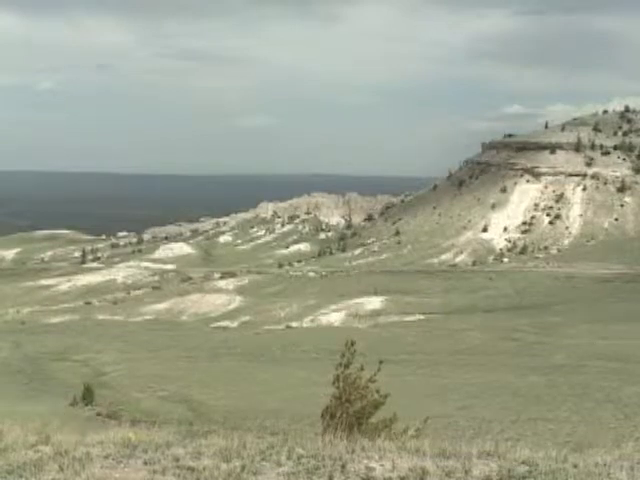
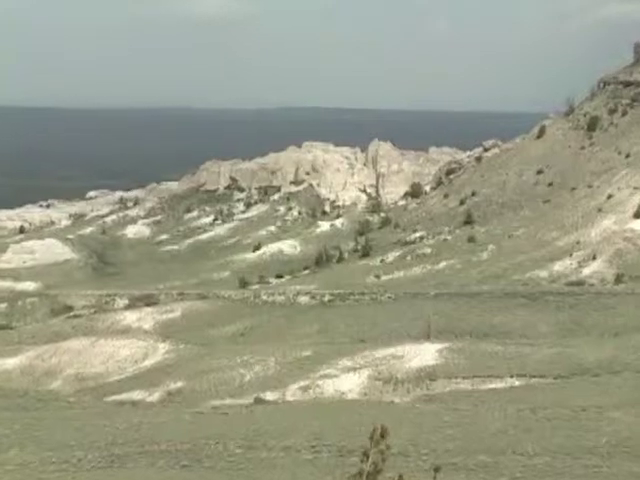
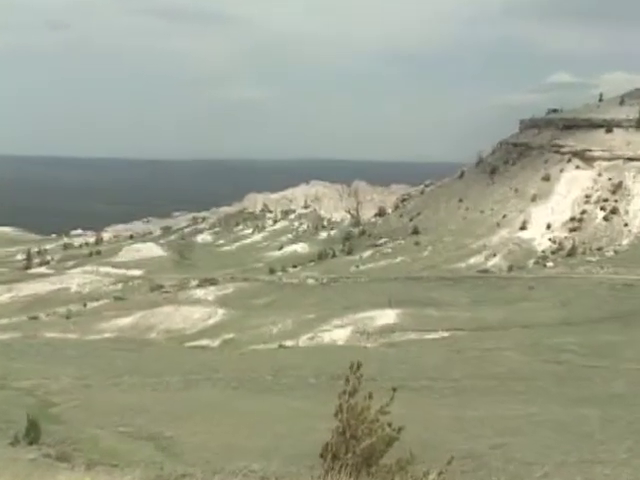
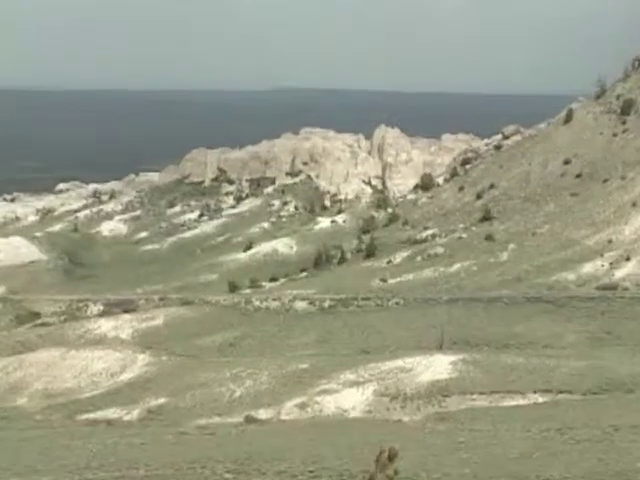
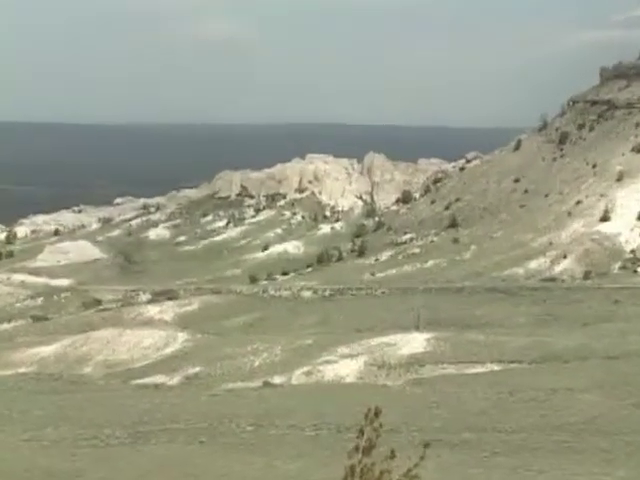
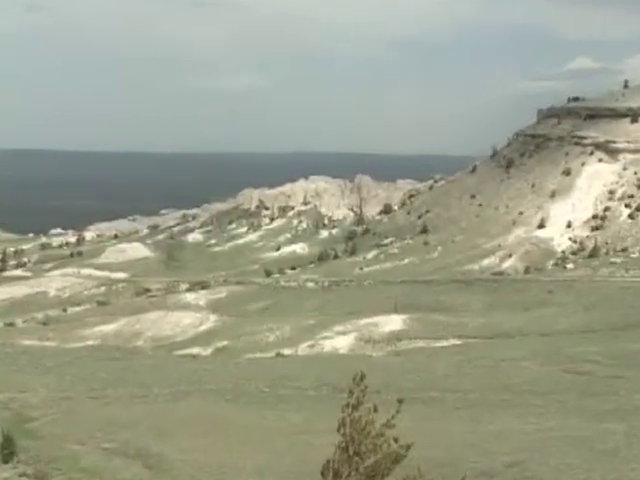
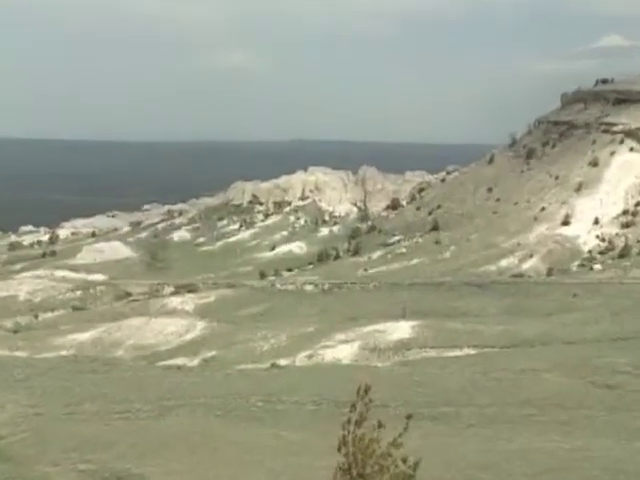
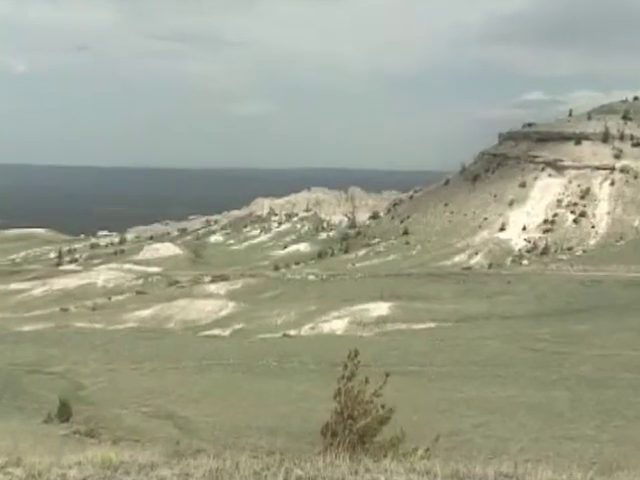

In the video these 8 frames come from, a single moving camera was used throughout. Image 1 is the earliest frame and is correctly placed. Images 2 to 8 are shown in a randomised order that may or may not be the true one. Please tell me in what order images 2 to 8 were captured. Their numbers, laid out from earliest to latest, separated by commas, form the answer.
8, 3, 6, 7, 5, 2, 4
